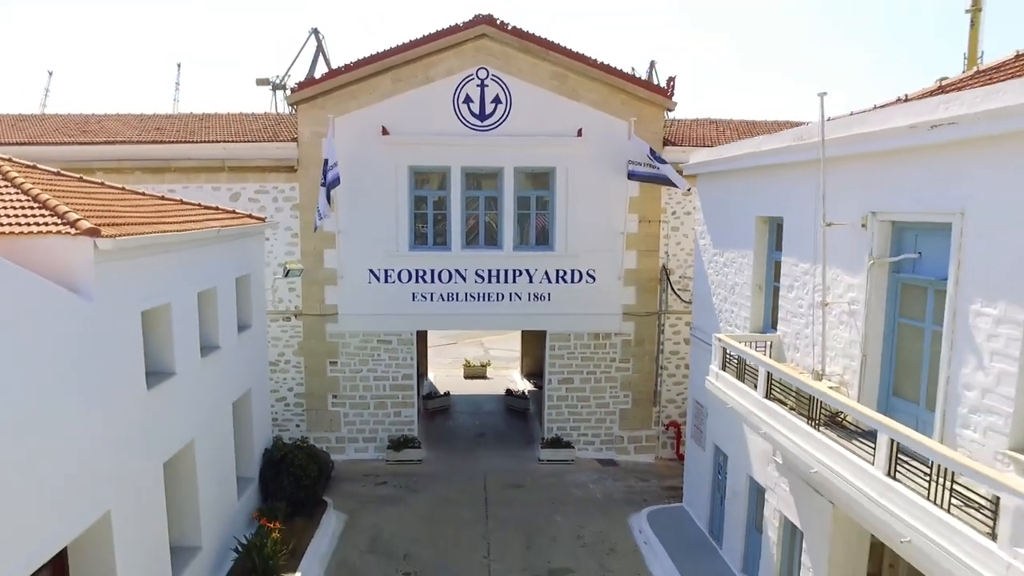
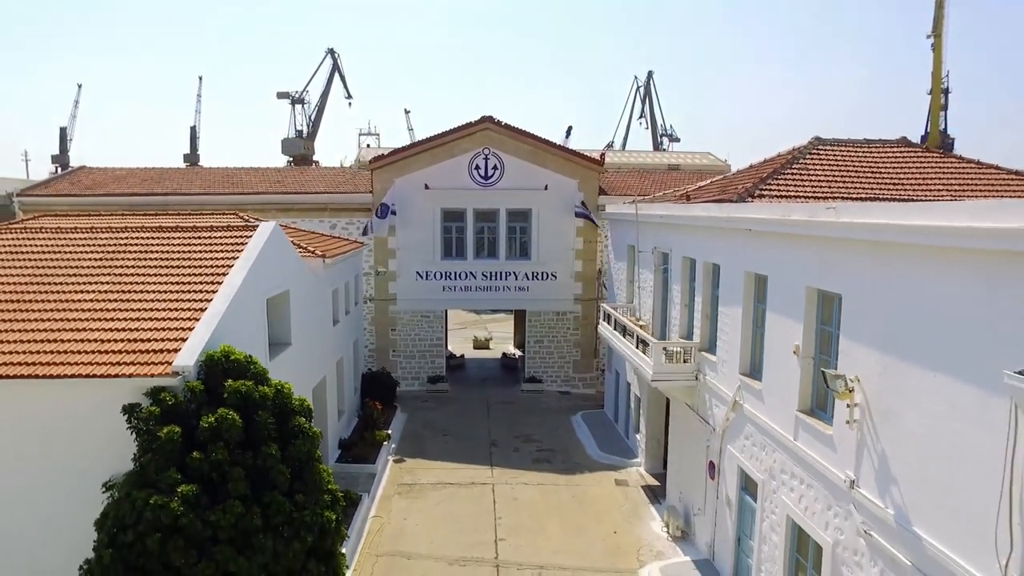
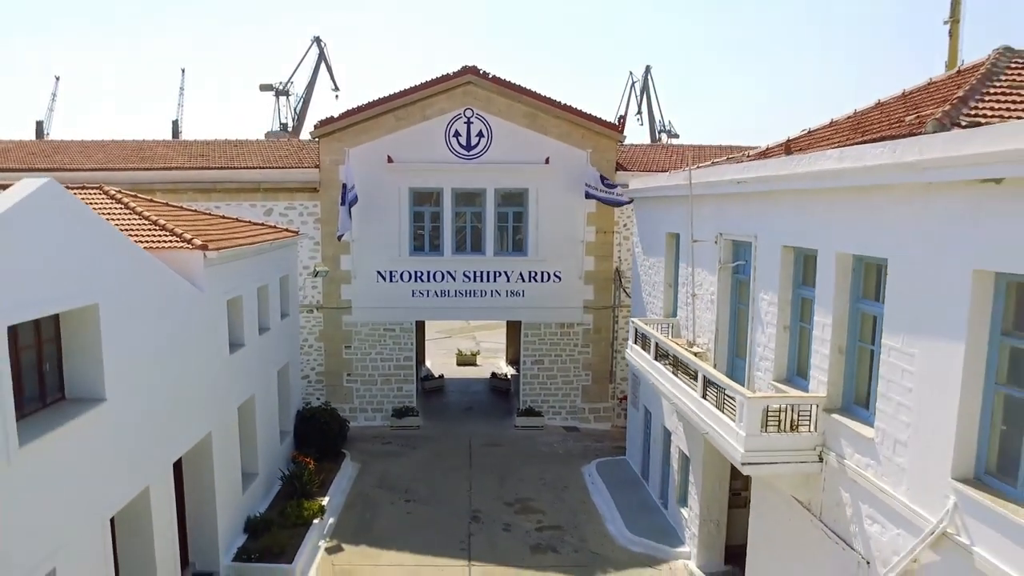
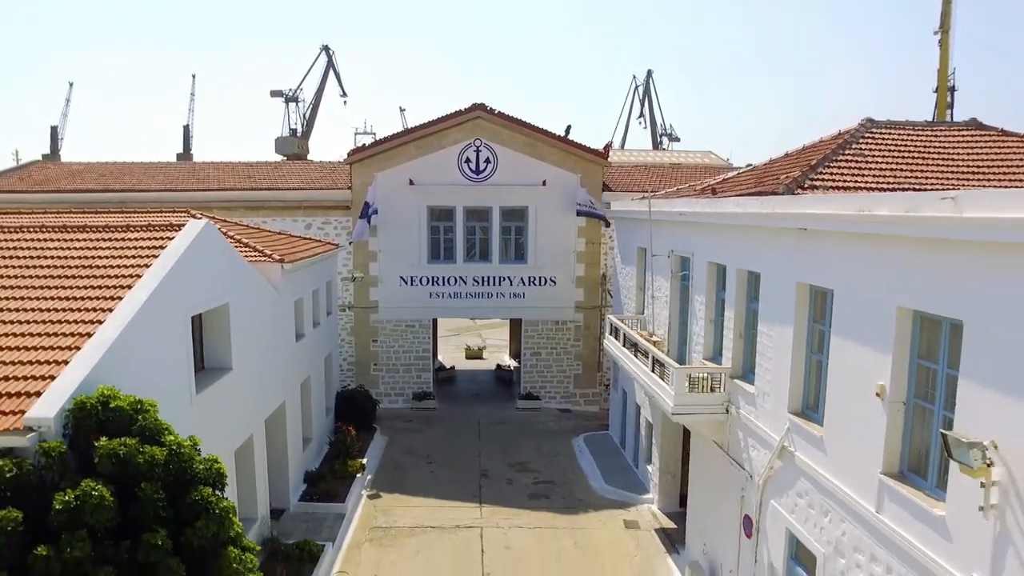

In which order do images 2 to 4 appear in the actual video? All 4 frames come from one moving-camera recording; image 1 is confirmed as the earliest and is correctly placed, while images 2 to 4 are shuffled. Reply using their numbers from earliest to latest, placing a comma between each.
3, 4, 2
